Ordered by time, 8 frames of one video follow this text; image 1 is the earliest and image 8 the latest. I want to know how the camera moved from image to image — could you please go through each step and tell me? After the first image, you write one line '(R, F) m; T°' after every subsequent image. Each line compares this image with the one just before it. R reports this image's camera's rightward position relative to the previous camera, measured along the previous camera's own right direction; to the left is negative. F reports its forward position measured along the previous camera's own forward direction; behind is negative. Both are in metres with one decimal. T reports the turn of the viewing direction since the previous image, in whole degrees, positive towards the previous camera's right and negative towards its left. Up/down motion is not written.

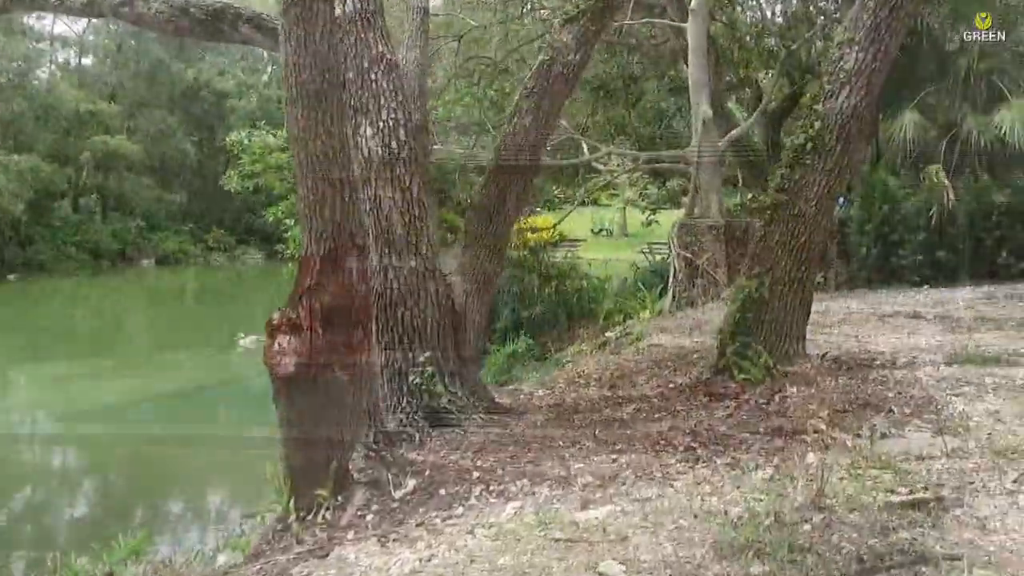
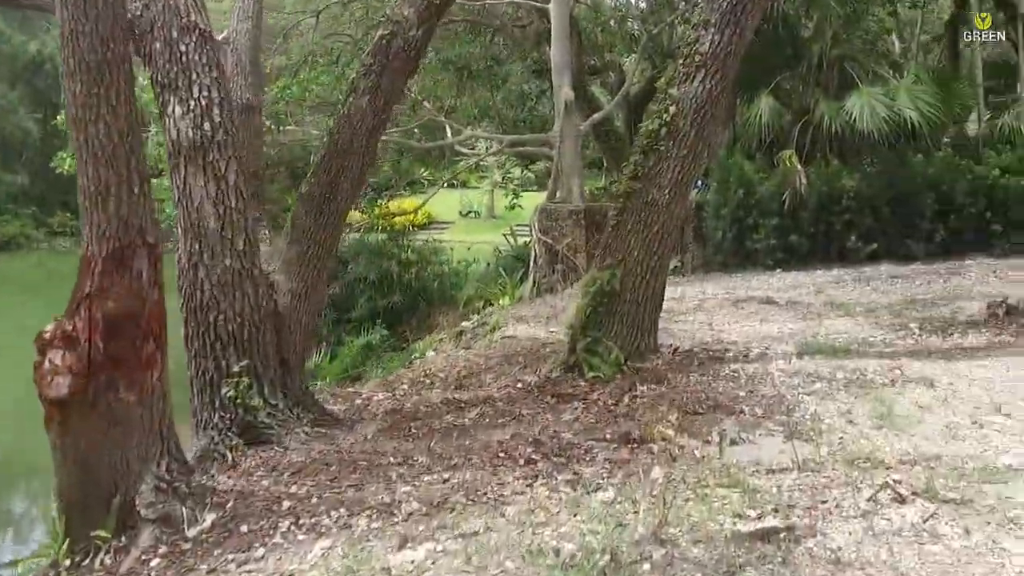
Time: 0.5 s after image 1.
(+0.2, +0.4) m; +7°
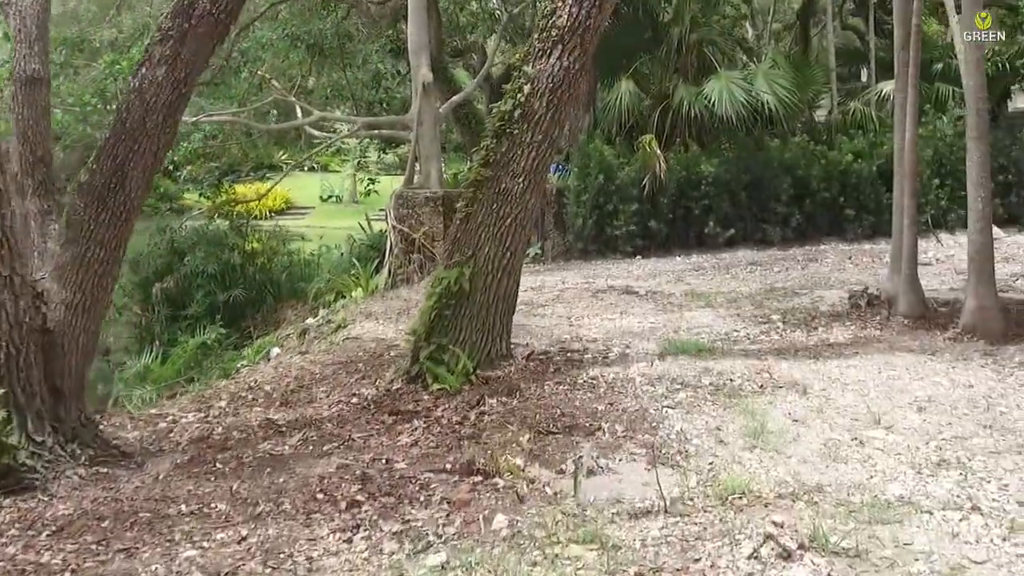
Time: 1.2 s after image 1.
(+0.2, +0.6) m; +7°
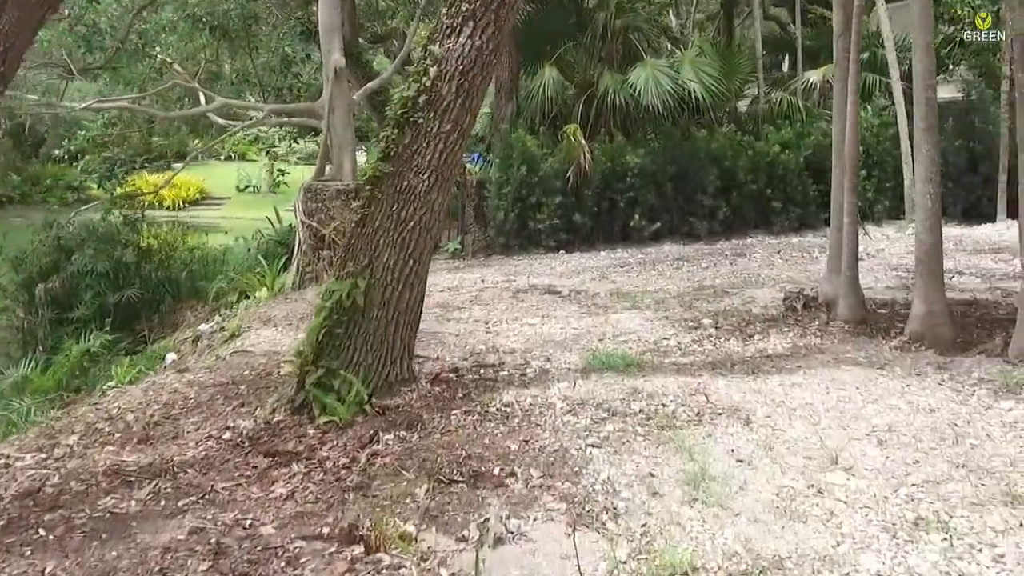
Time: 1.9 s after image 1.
(+0.1, +0.6) m; +4°
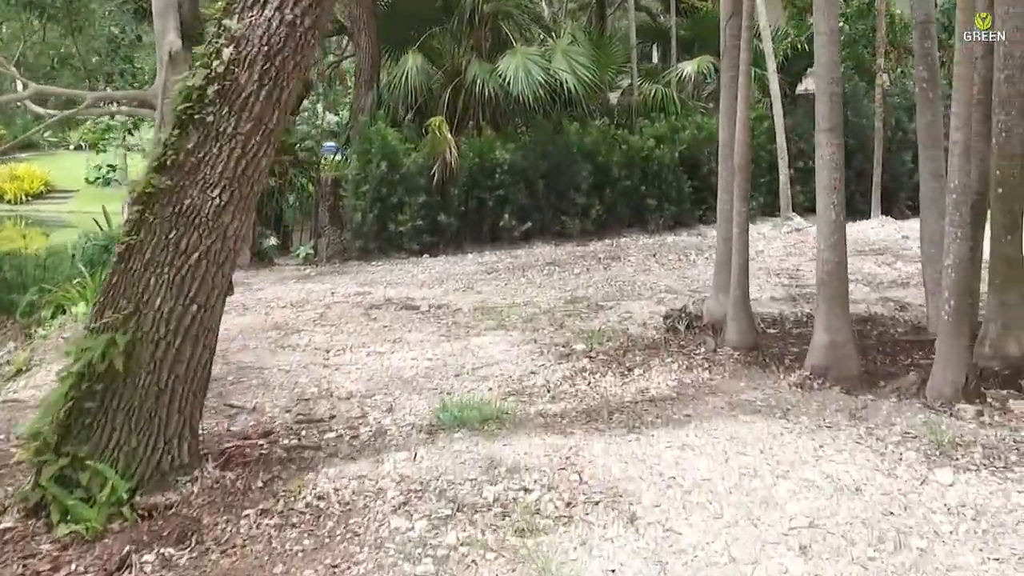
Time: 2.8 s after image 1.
(+0.2, +1.0) m; +7°
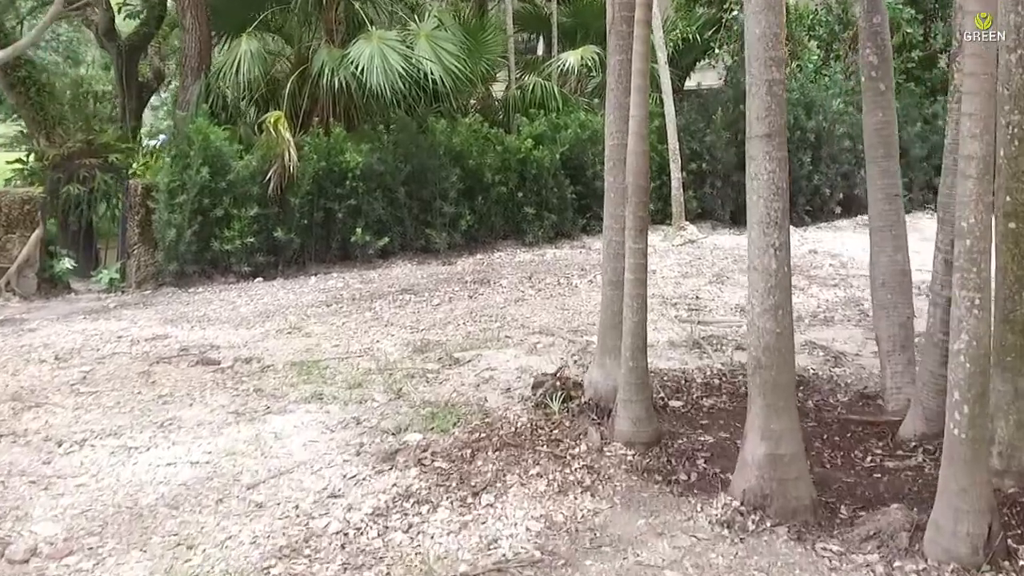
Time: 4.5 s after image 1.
(+0.4, +1.7) m; +6°
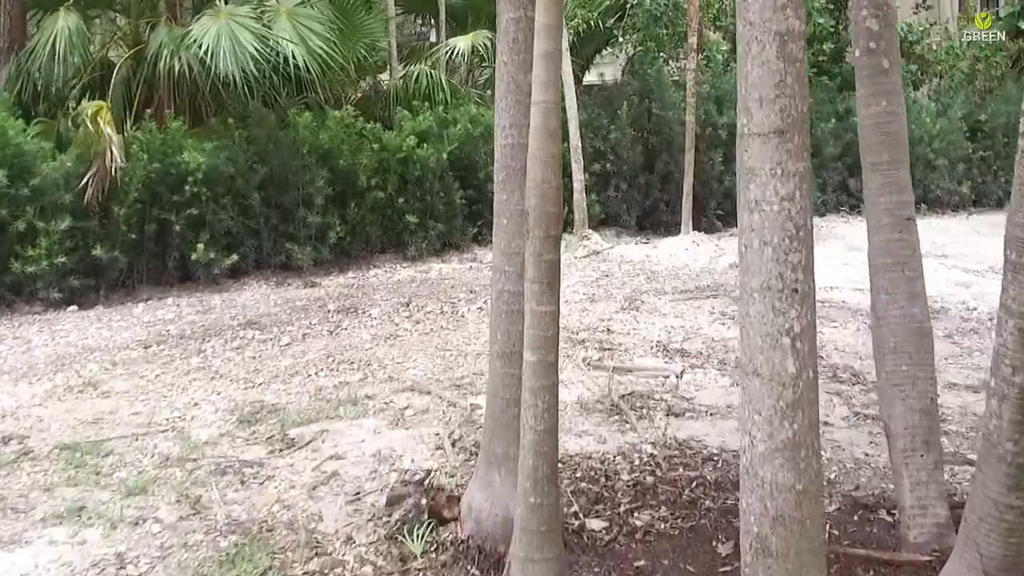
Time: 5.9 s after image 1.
(+0.2, +1.5) m; +6°
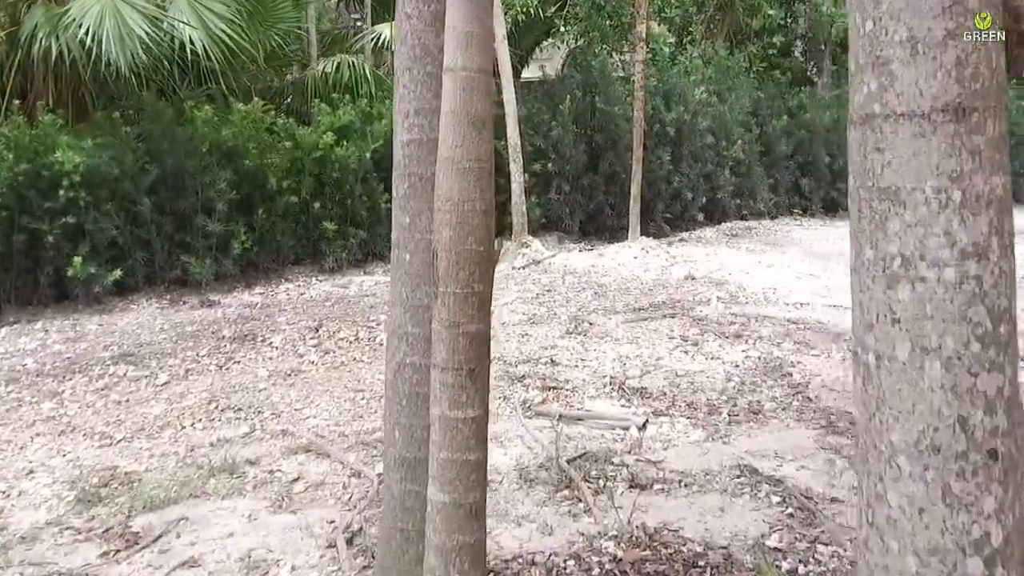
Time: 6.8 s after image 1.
(+0.1, +1.0) m; +3°
